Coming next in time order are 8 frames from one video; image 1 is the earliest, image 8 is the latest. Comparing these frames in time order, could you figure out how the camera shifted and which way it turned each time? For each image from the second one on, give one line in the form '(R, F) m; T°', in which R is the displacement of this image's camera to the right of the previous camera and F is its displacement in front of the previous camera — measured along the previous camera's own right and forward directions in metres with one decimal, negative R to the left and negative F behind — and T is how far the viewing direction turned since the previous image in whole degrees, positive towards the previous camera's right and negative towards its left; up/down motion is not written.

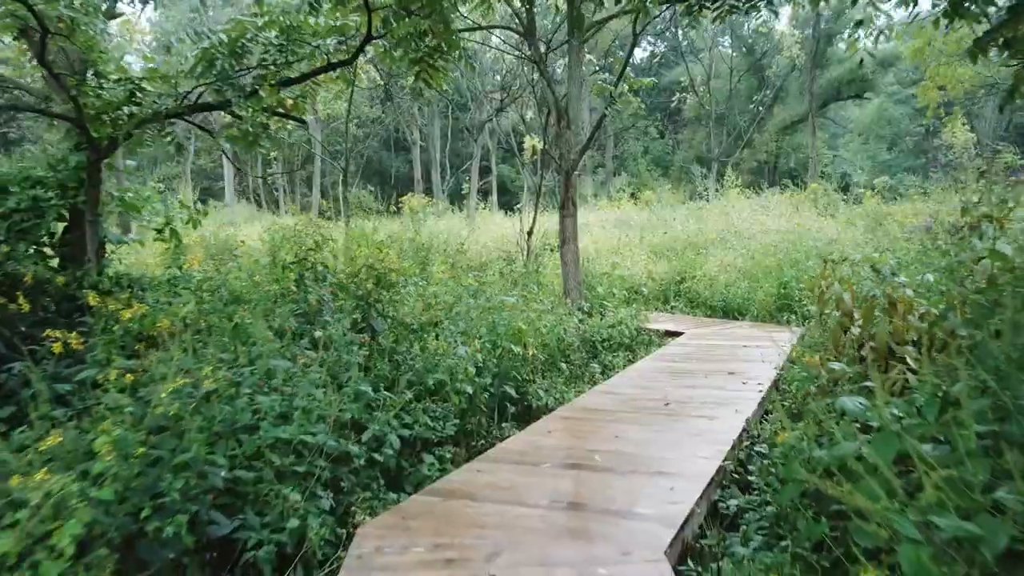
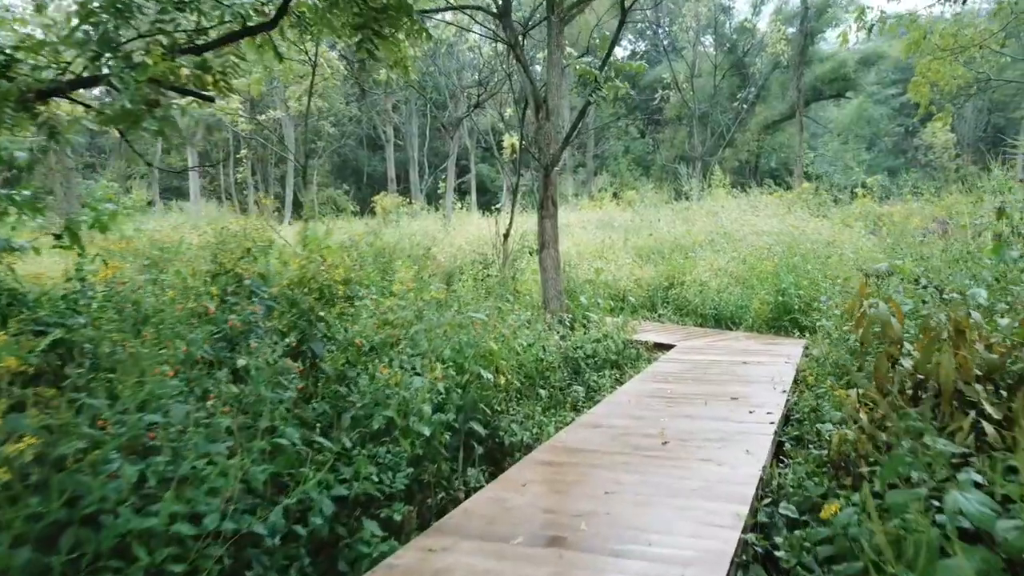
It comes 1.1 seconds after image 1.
(0.0, +0.7) m; +1°
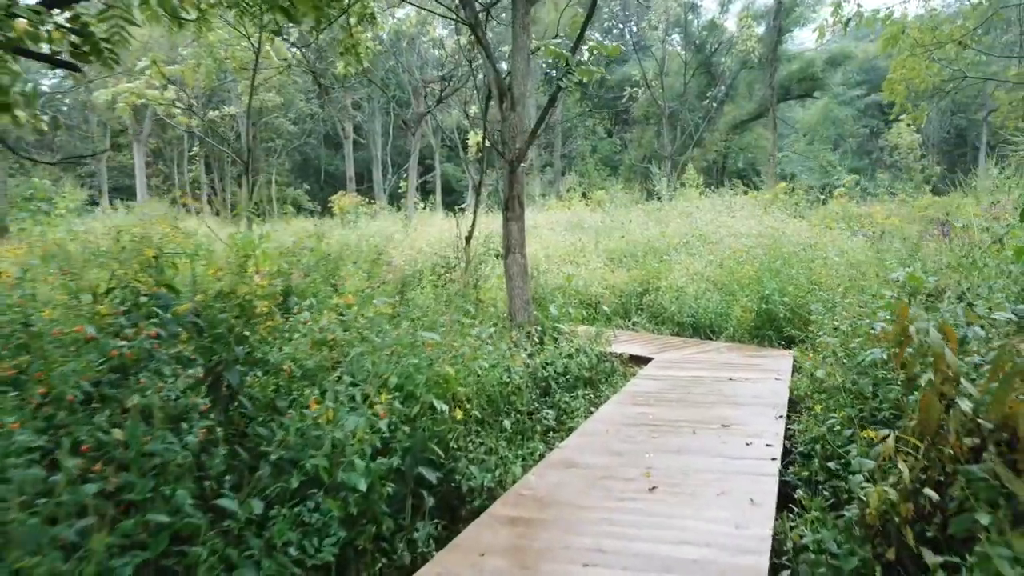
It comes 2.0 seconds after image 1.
(0.0, +0.6) m; +2°
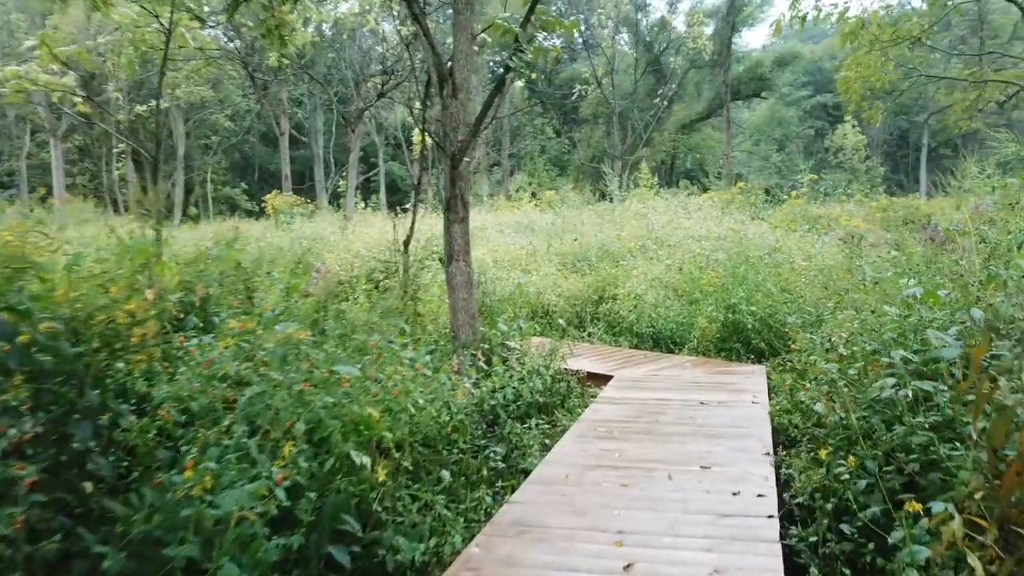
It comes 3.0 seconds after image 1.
(0.0, +0.6) m; +3°
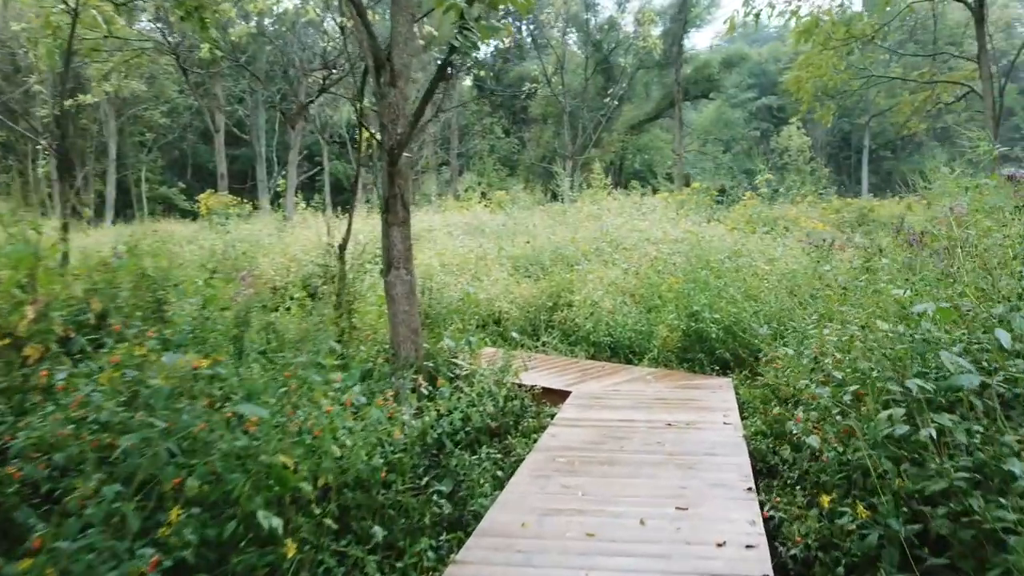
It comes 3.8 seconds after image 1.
(0.0, +0.4) m; +3°
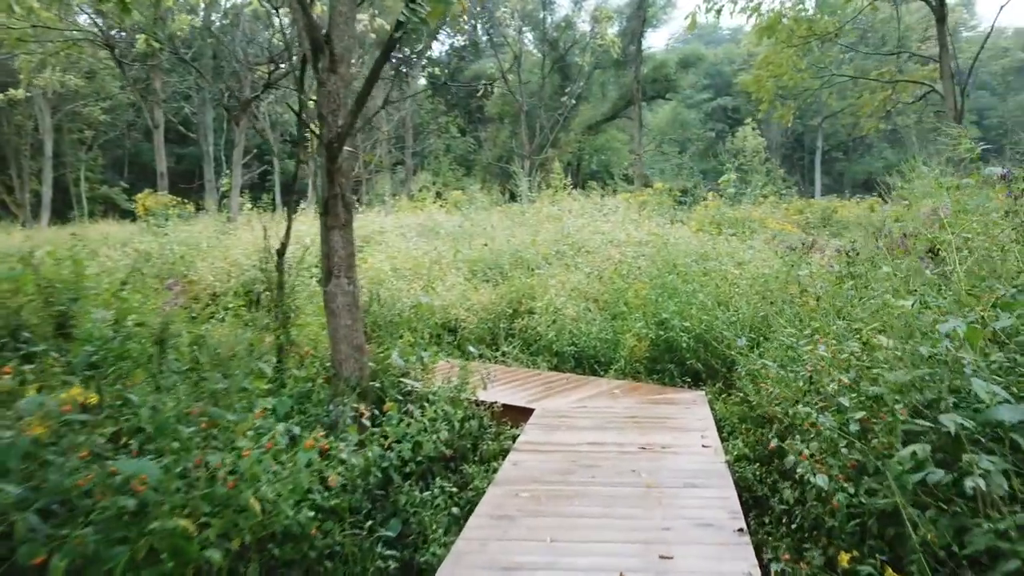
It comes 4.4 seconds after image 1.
(0.0, +0.4) m; +3°
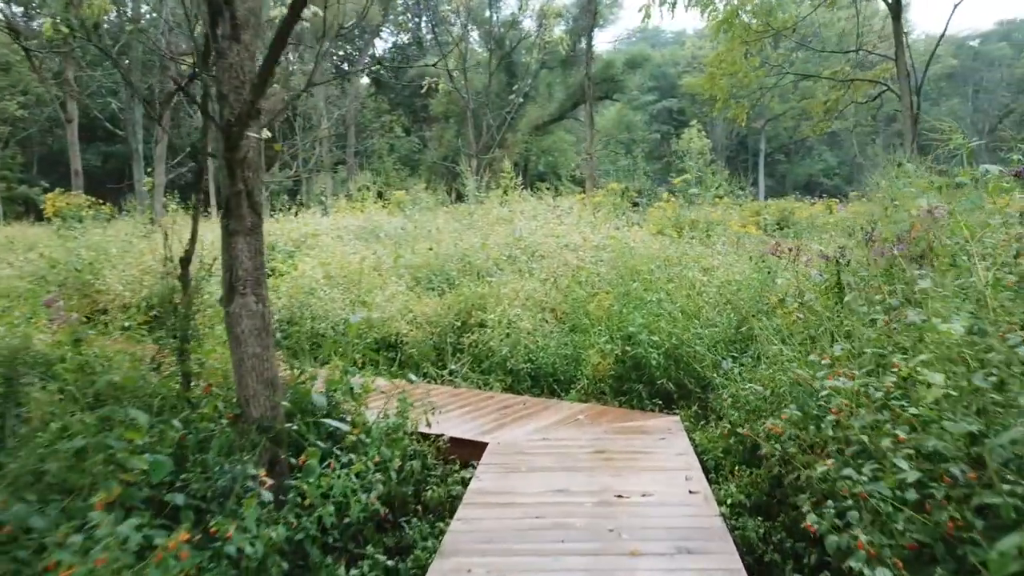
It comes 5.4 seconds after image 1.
(0.0, +0.6) m; +4°
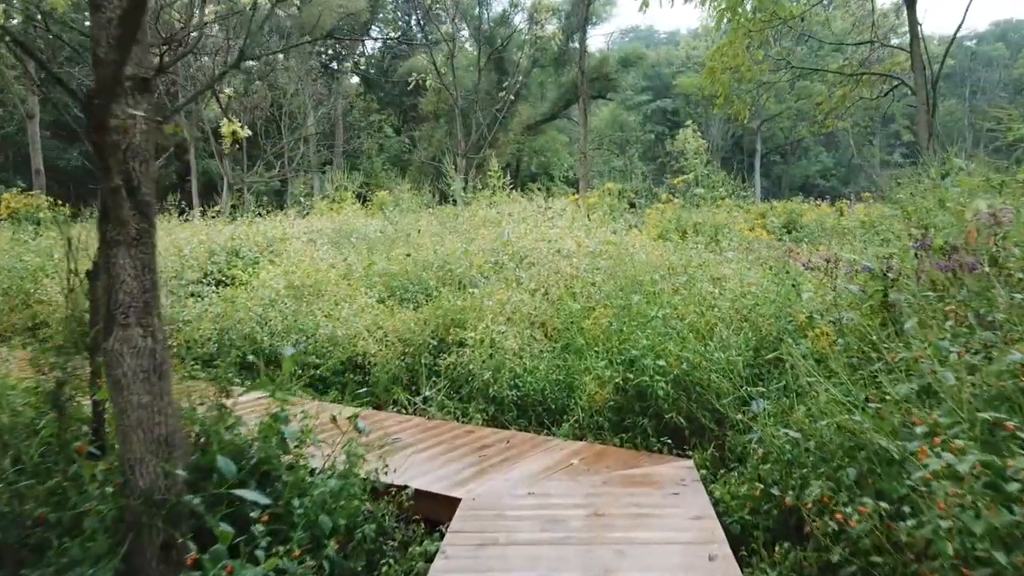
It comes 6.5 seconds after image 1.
(0.0, +0.7) m; 0°
